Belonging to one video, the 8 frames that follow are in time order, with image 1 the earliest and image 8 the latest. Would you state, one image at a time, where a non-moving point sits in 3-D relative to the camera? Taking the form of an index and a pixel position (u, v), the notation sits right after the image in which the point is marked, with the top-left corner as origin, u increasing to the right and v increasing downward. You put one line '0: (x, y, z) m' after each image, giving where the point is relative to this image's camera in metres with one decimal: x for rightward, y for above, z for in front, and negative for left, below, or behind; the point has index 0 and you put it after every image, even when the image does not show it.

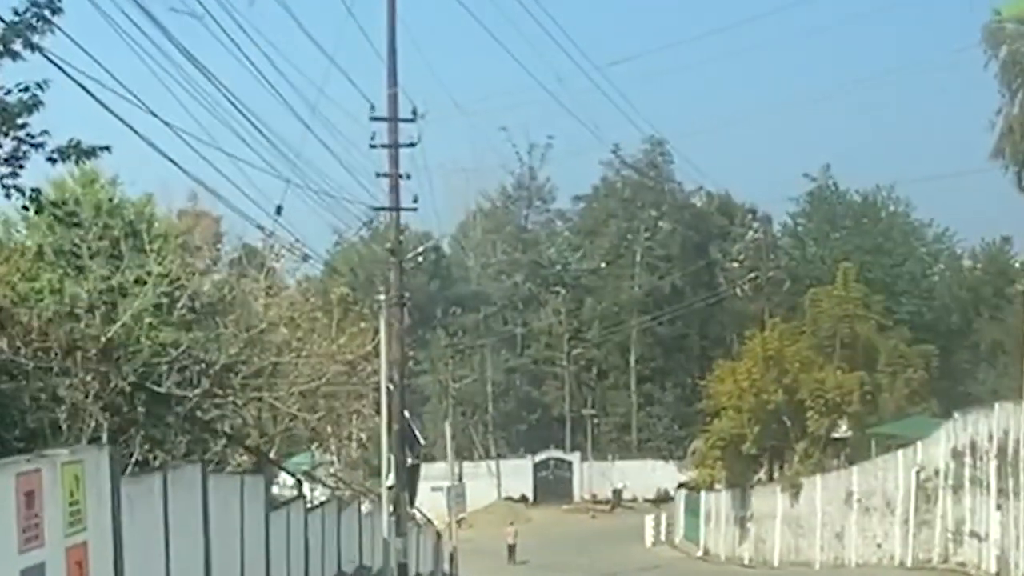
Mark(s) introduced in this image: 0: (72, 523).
0: (-3.2, -1.7, +12.3) m
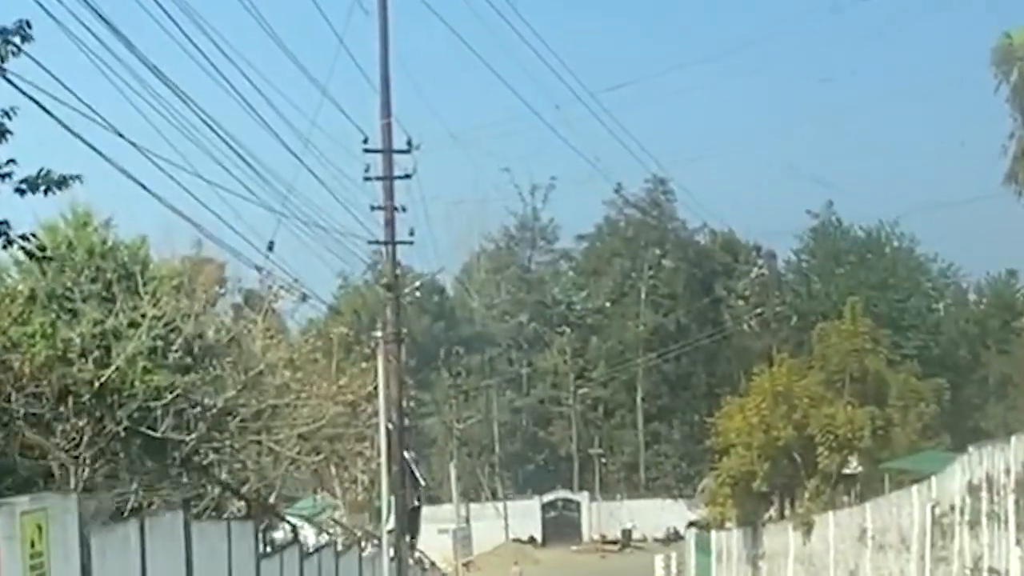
0: (-3.2, -1.9, +11.6) m
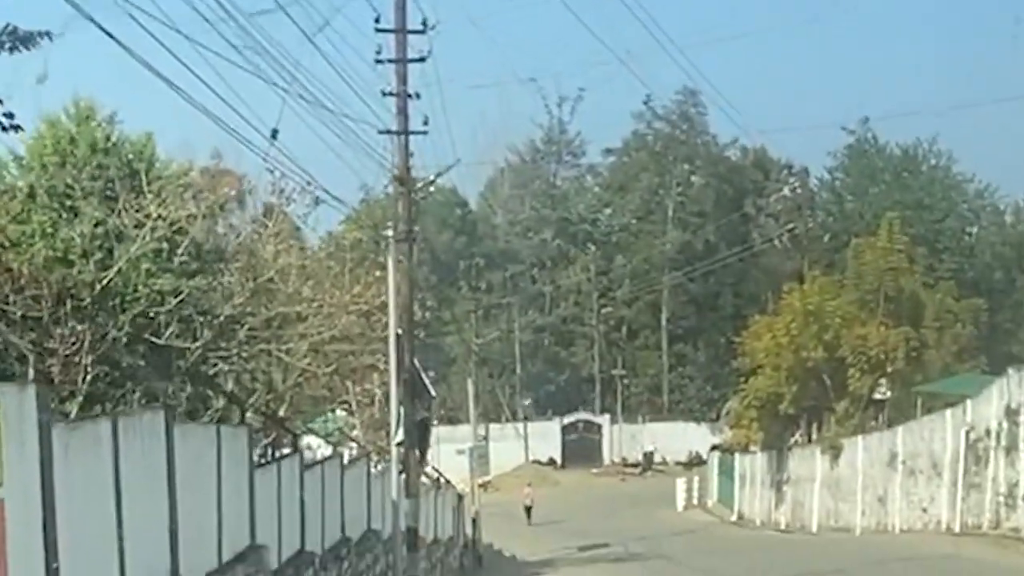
0: (-3.1, -1.1, +10.1) m
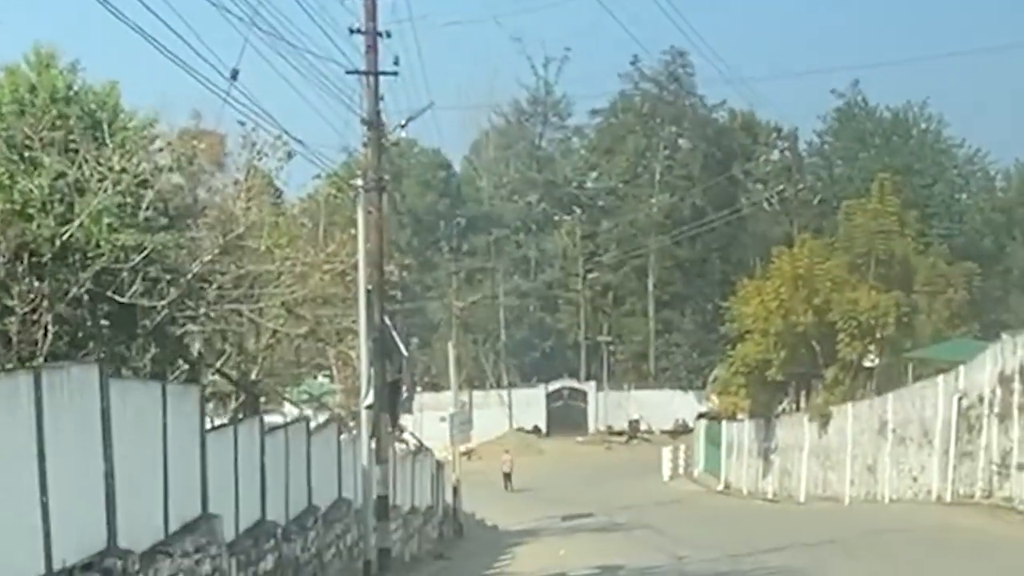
0: (-3.4, -0.8, +8.9) m
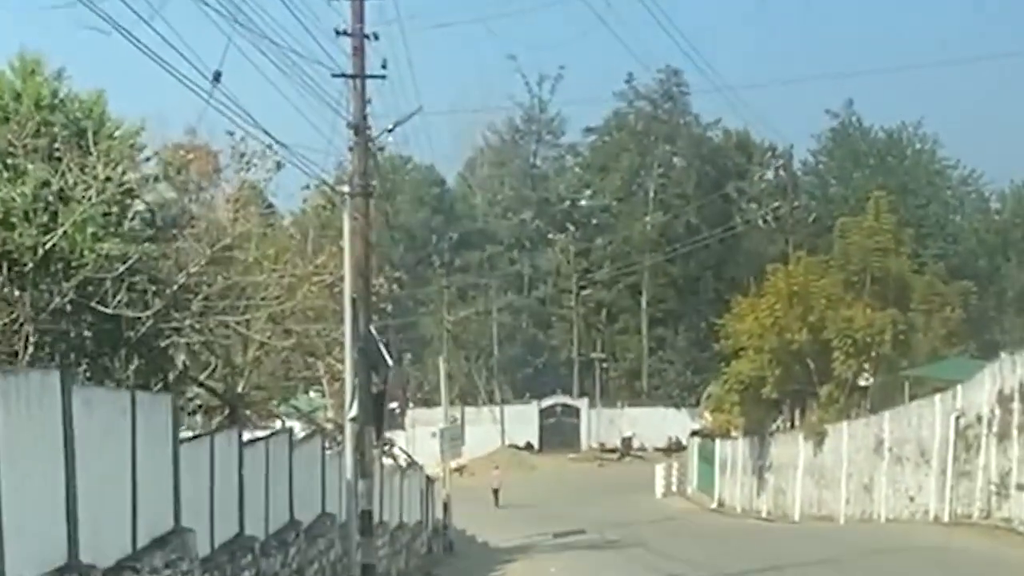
0: (-3.4, -0.8, +8.5) m
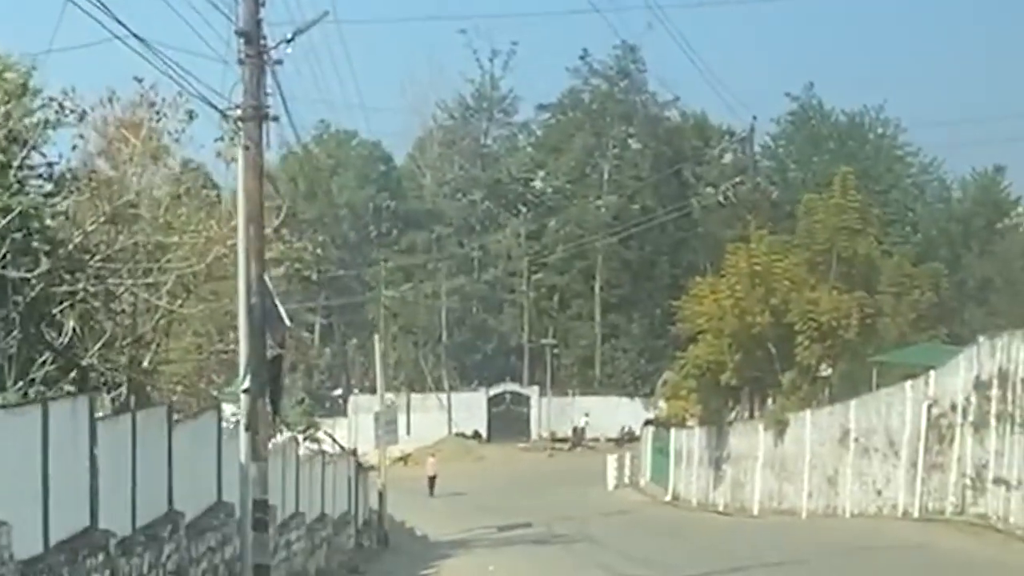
0: (-3.8, -0.4, +5.7) m
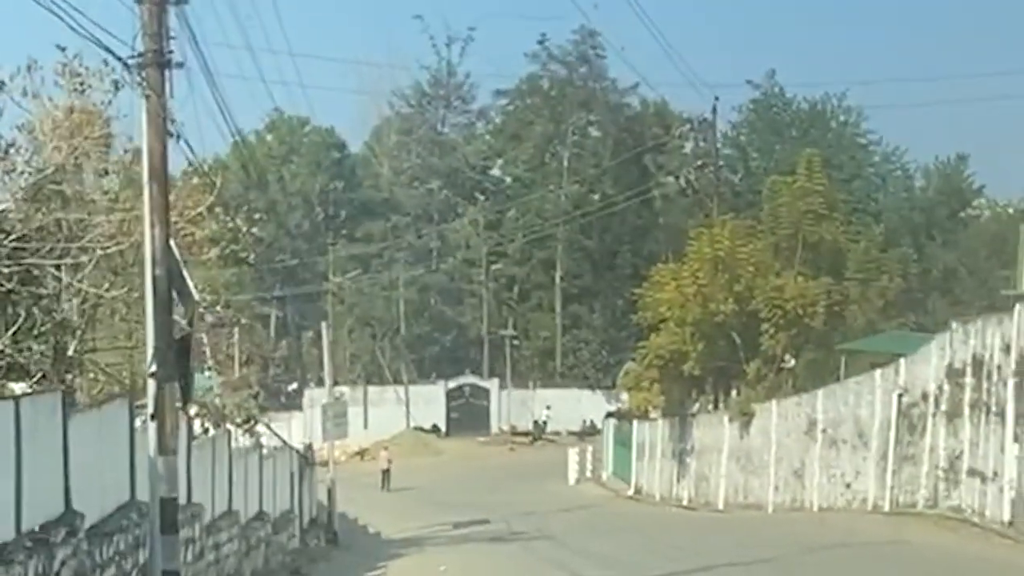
0: (-4.1, -0.2, +4.1) m
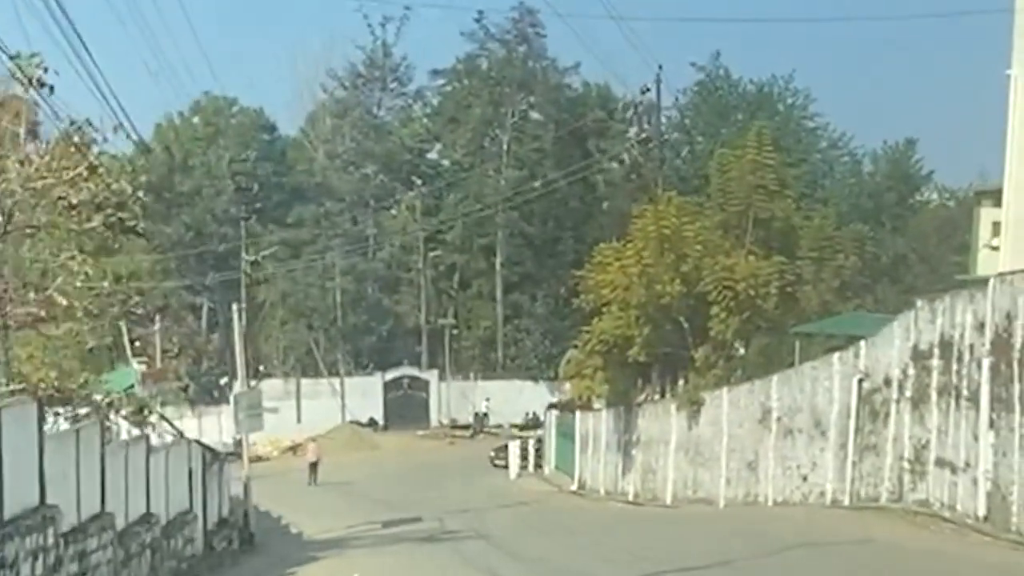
0: (-4.4, 0.0, +1.4) m
